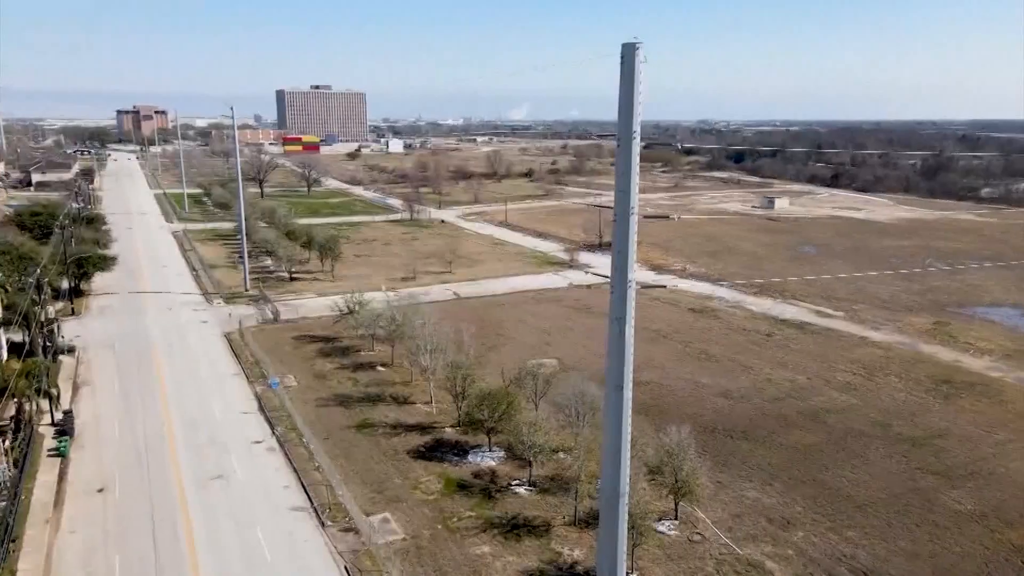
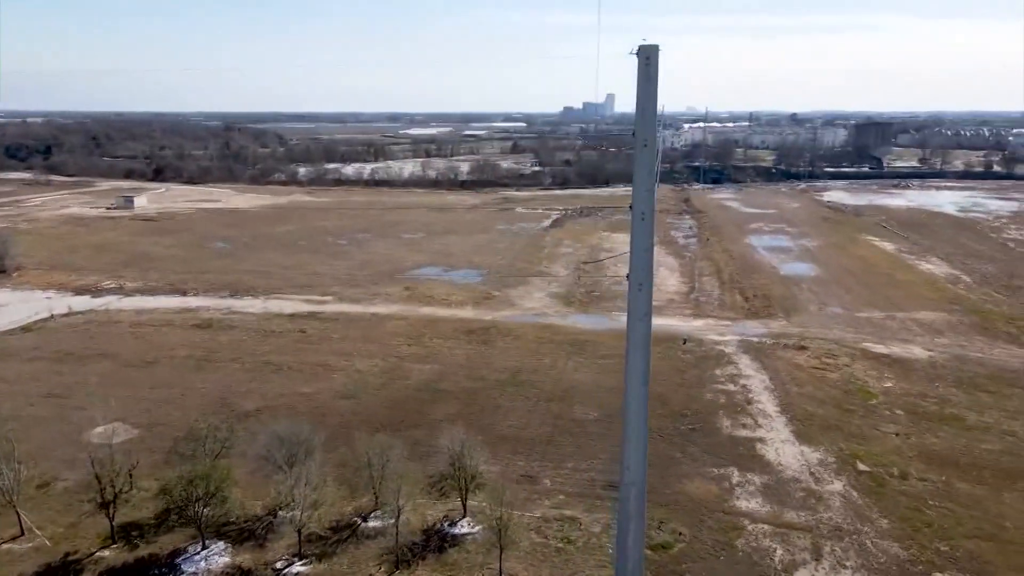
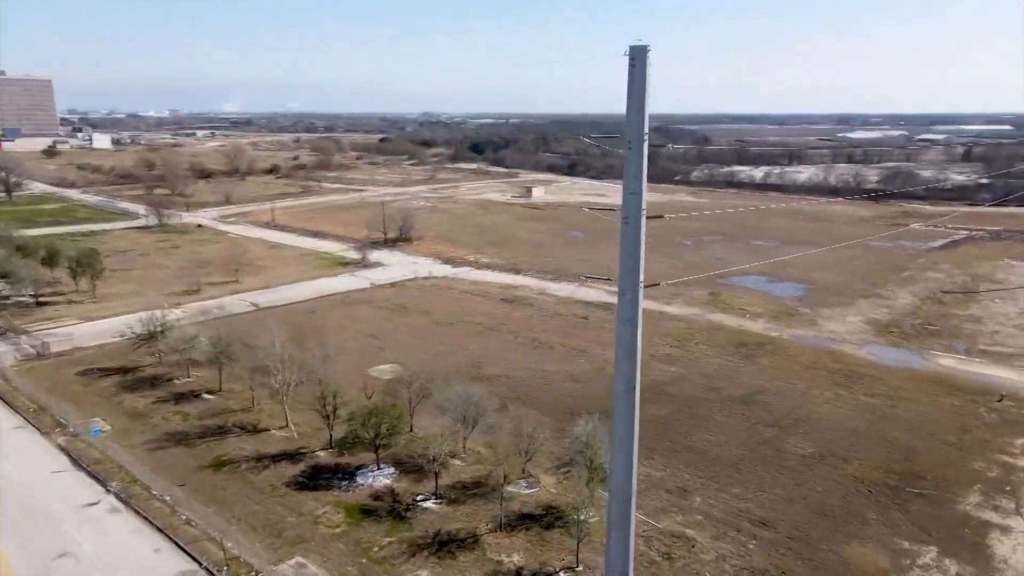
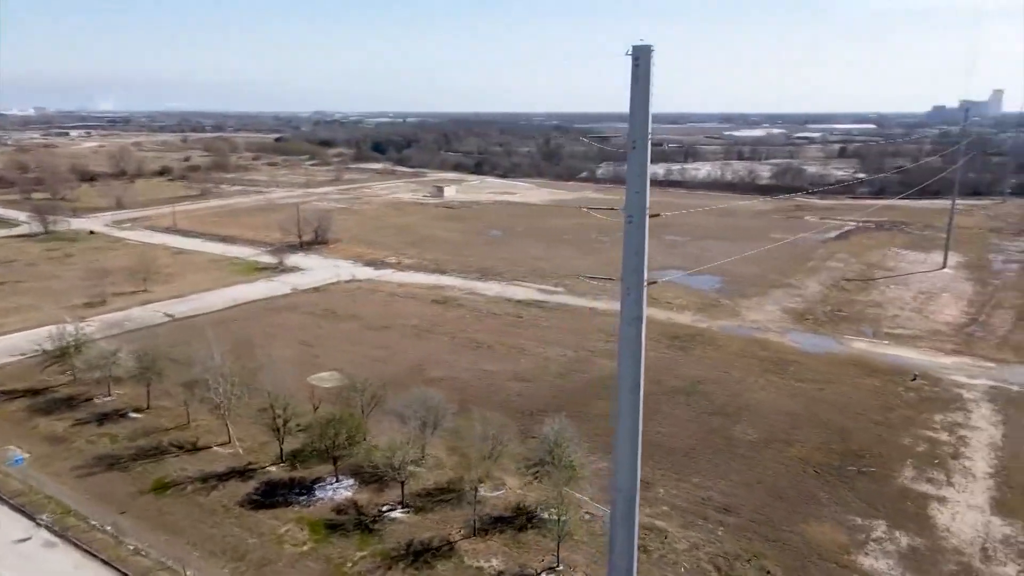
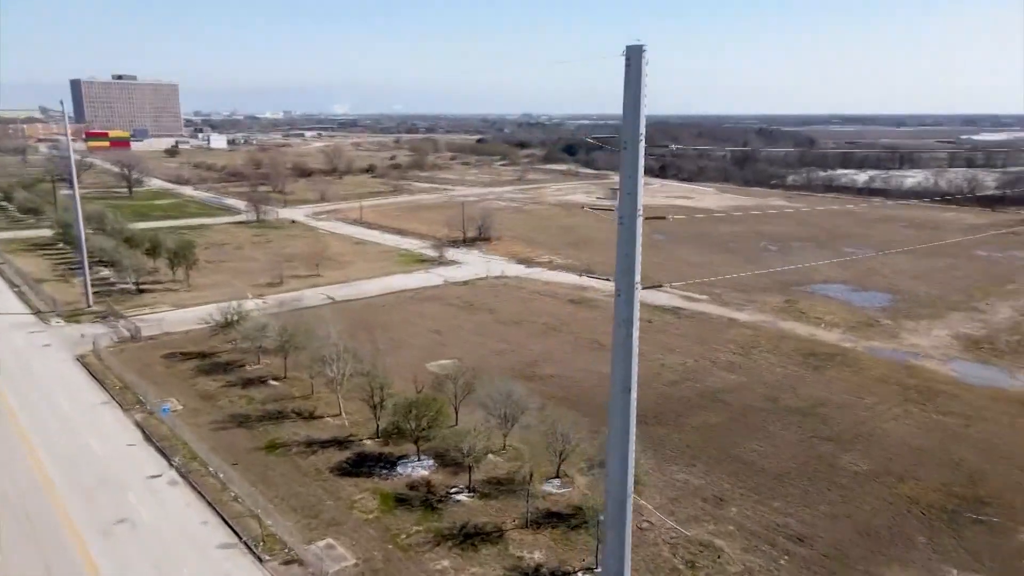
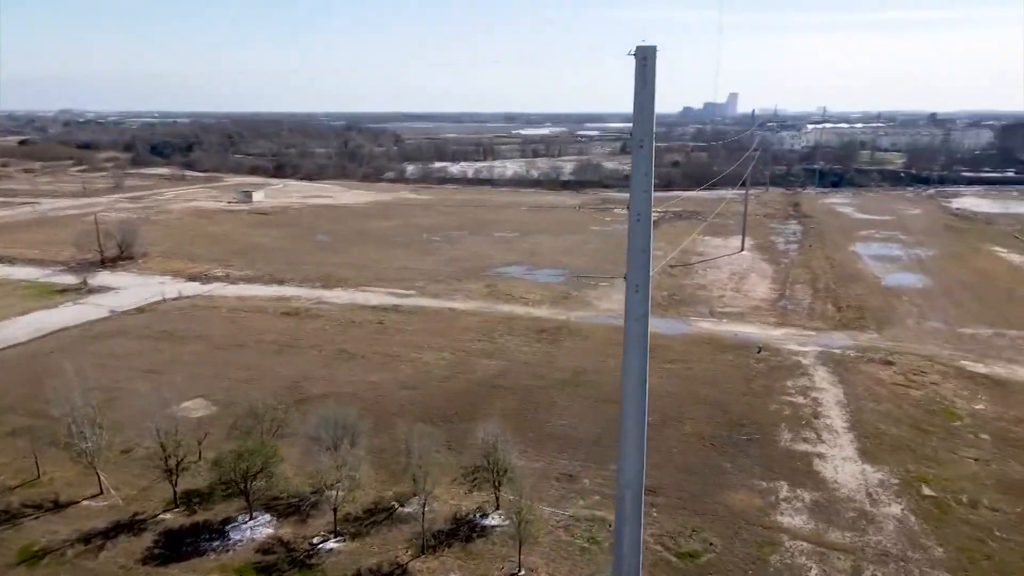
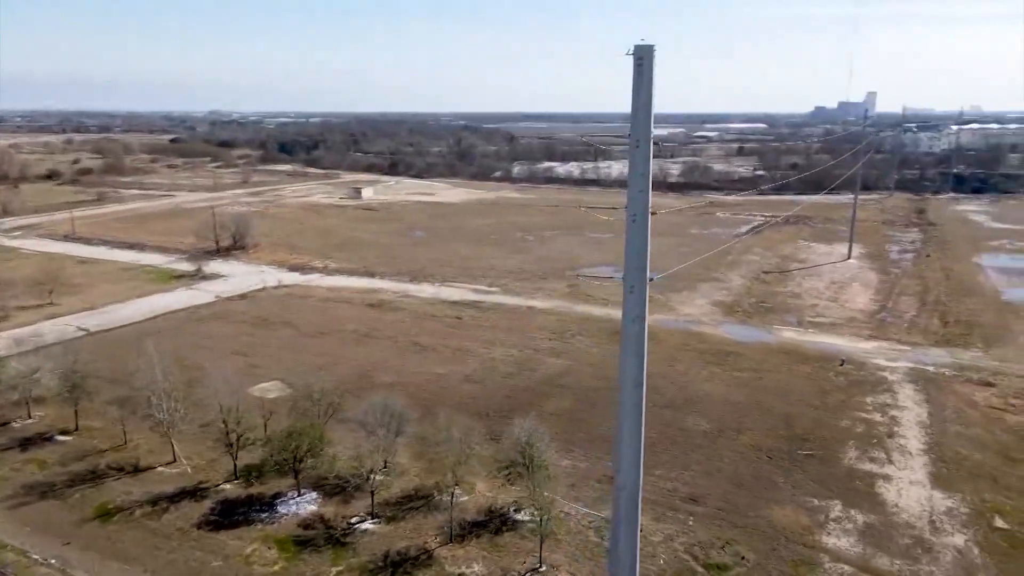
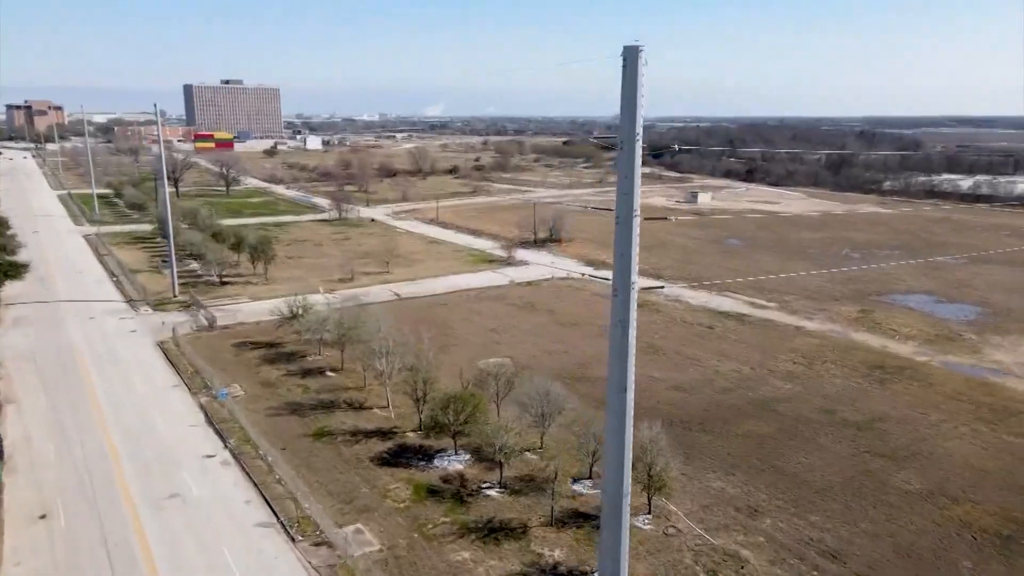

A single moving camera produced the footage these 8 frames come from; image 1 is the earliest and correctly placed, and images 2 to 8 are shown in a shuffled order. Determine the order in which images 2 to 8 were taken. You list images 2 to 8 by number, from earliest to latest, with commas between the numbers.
8, 5, 3, 4, 7, 6, 2
